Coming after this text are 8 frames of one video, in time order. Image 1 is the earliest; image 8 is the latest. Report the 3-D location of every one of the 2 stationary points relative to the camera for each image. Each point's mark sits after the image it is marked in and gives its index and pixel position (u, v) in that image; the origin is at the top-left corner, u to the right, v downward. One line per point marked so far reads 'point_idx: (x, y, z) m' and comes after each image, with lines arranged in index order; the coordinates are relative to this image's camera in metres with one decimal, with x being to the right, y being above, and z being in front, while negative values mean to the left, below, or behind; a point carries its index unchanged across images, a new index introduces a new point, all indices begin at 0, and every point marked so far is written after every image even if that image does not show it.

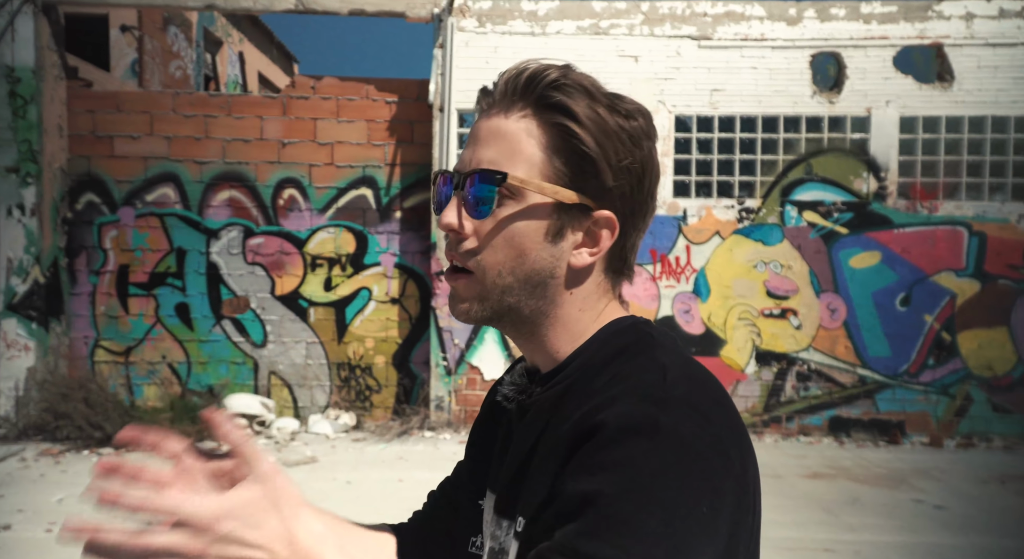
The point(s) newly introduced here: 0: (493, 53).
0: (-0.2, +2.2, +6.9) m
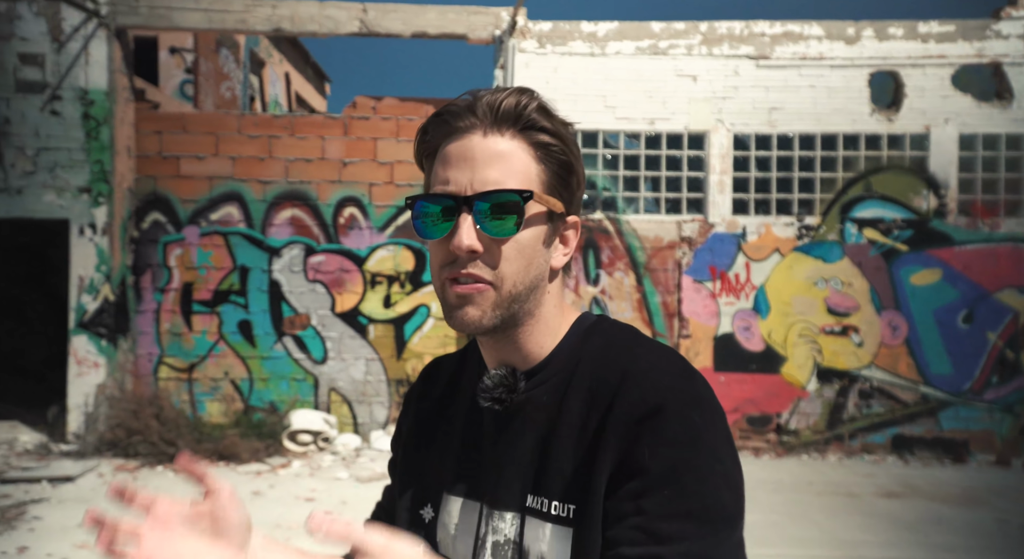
0: (+0.4, +2.1, +7.0) m
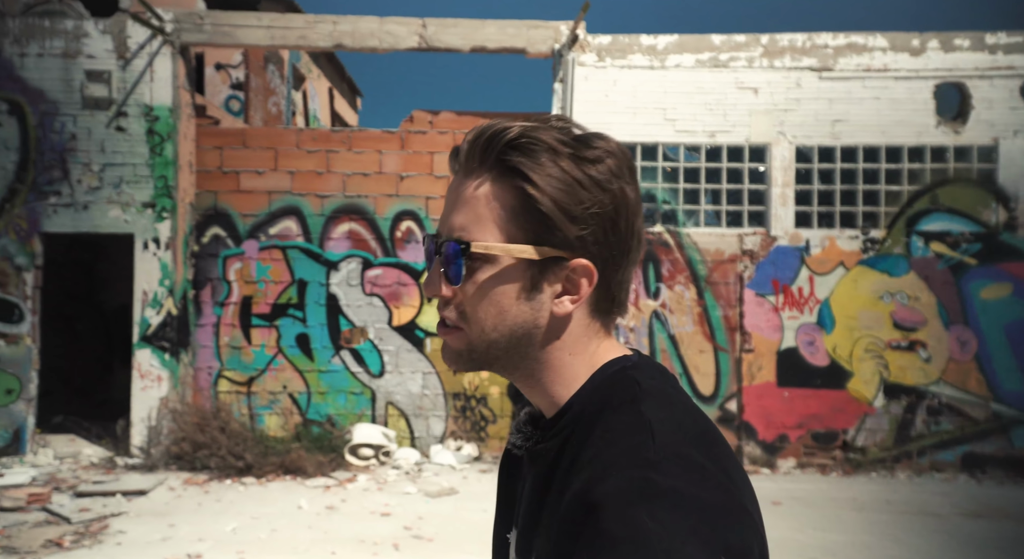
0: (+1.0, +1.9, +7.0) m
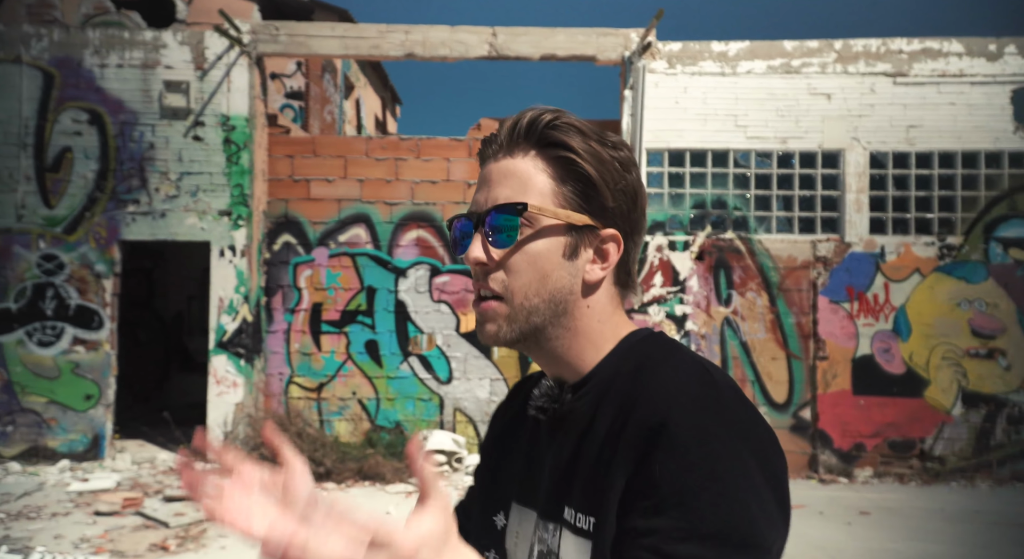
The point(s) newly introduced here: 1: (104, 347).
0: (+1.7, +1.9, +7.0) m
1: (-4.0, -0.7, +6.8) m
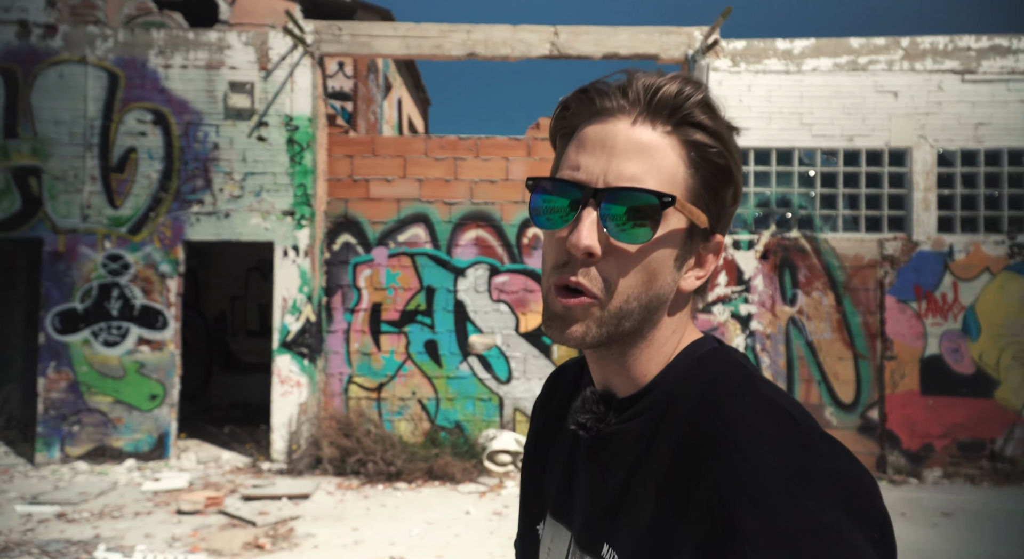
0: (+2.3, +1.9, +7.0) m
1: (-3.4, -0.7, +6.9) m
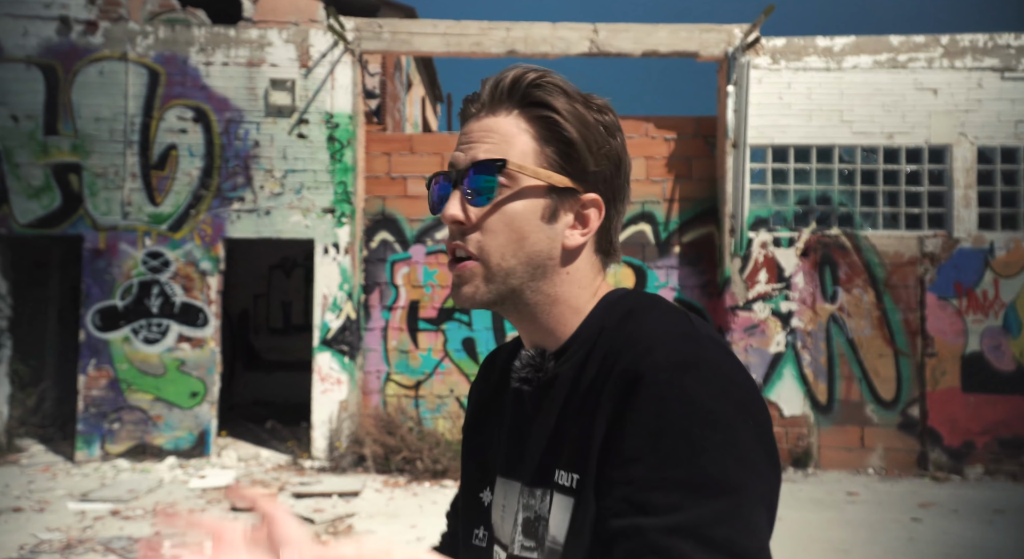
0: (+2.7, +1.9, +7.0) m
1: (-3.0, -0.6, +6.8) m
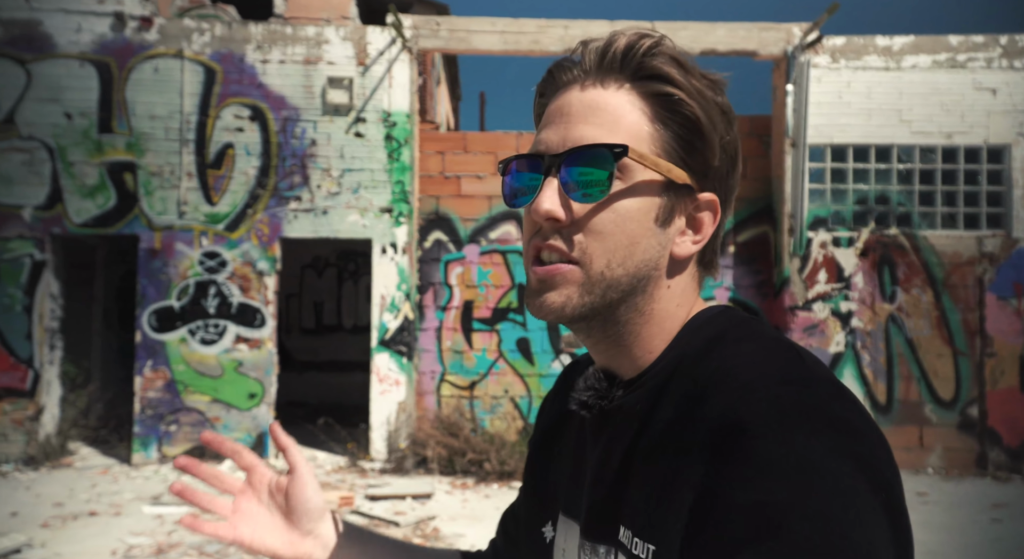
0: (+3.3, +1.9, +7.0) m
1: (-2.4, -0.6, +6.8) m
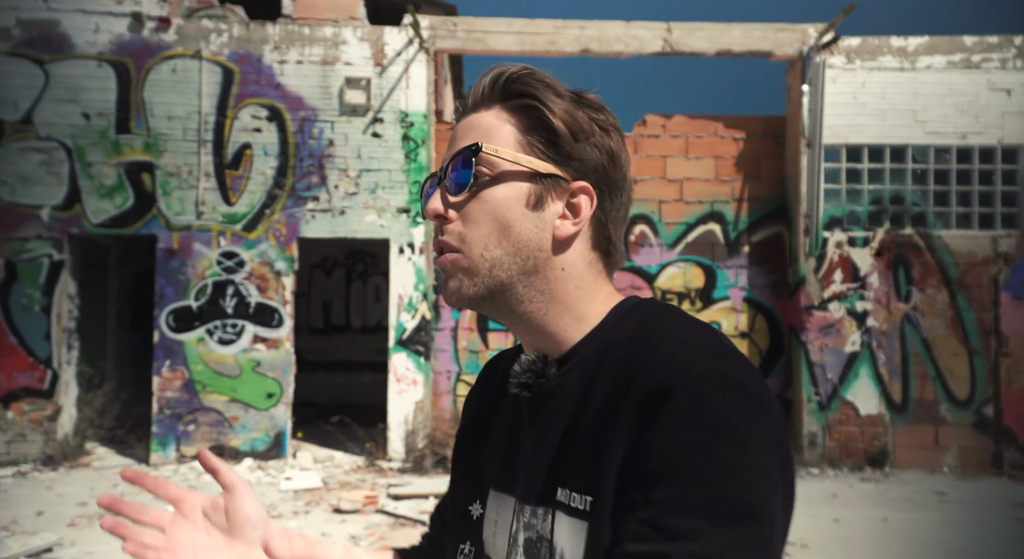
0: (+3.5, +1.9, +7.0) m
1: (-2.2, -0.6, +6.8) m
